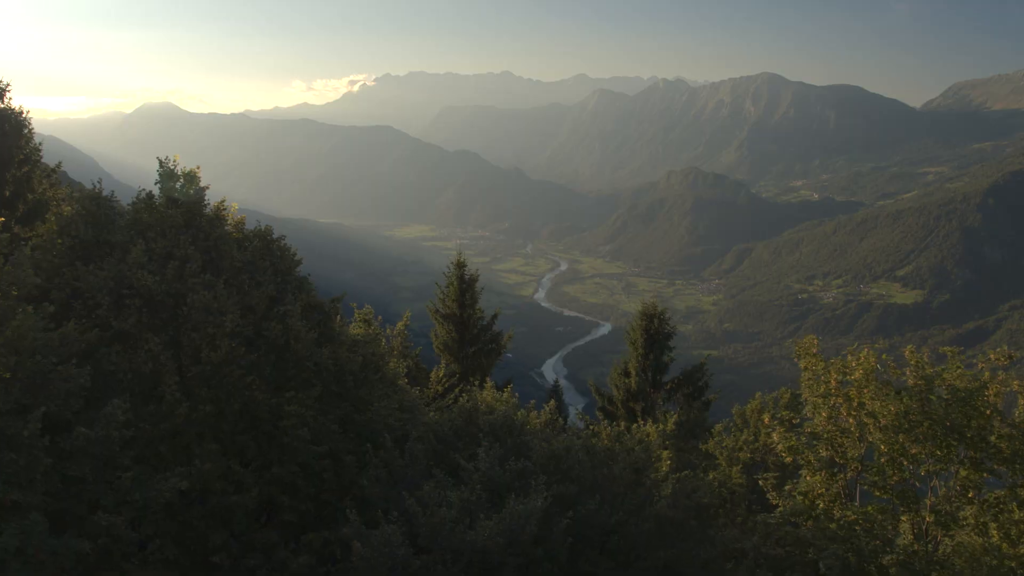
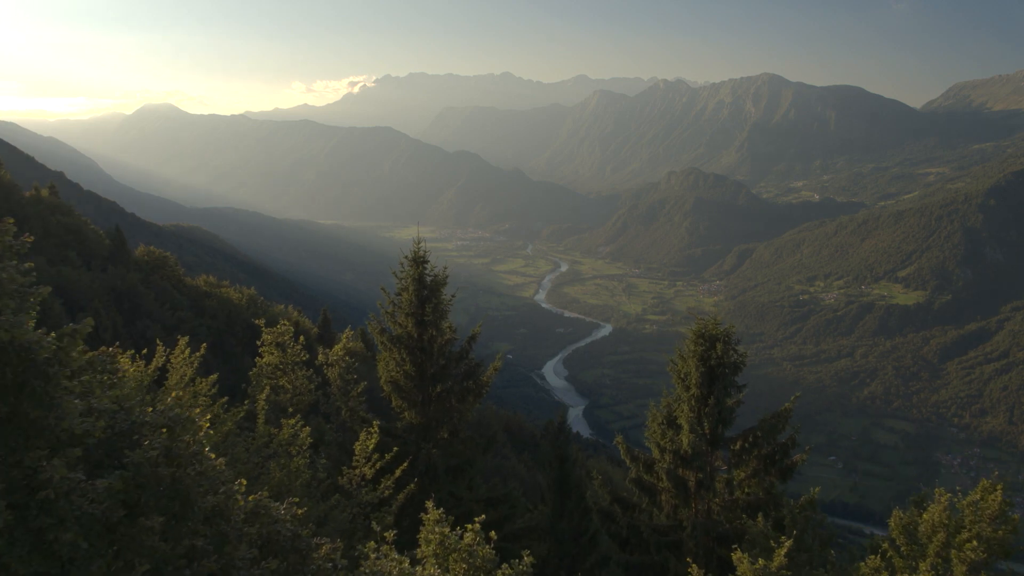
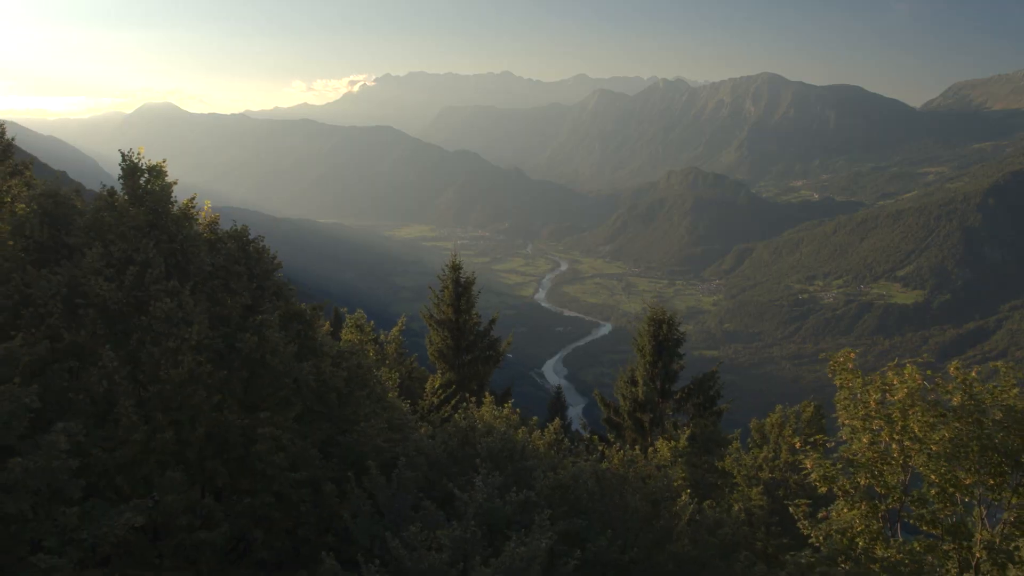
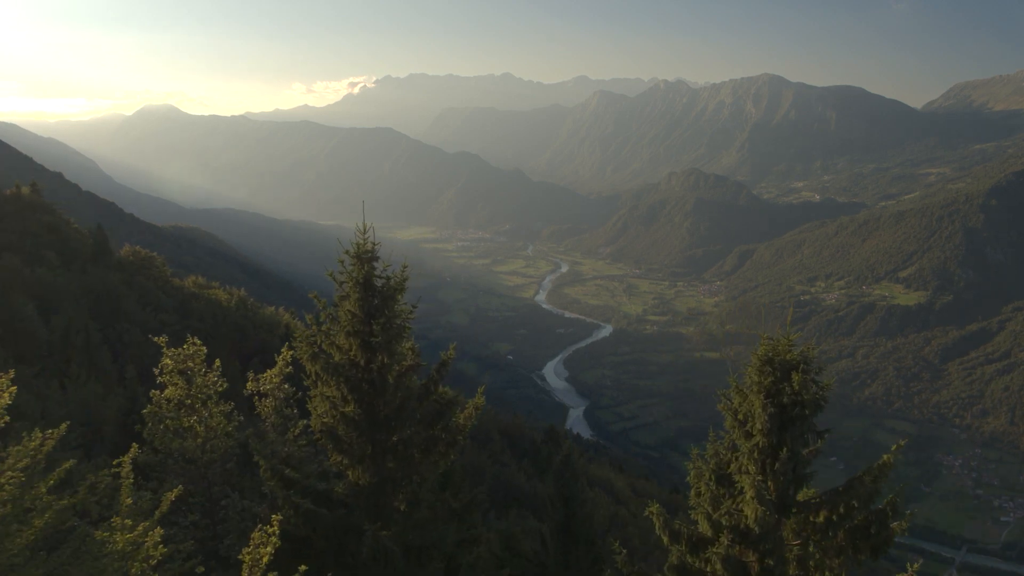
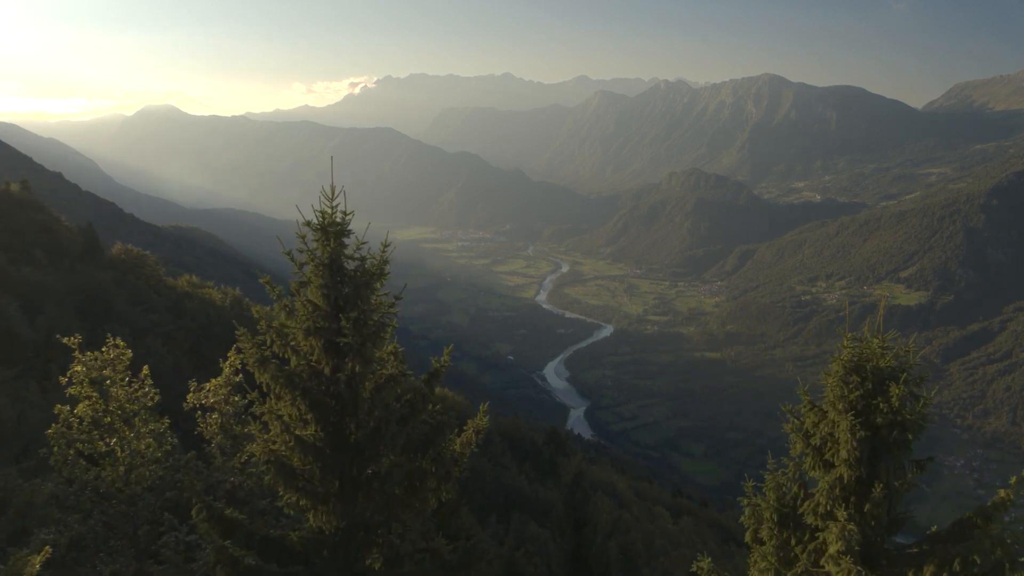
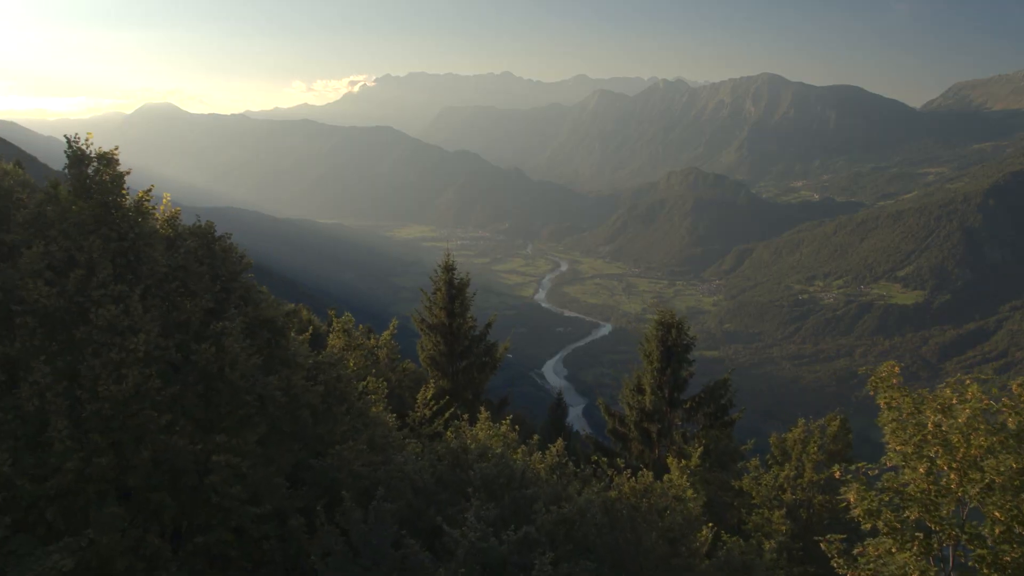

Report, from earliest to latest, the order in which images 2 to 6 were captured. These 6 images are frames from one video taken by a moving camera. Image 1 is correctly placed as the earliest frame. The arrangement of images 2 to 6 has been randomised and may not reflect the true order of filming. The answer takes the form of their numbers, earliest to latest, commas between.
3, 6, 2, 4, 5
